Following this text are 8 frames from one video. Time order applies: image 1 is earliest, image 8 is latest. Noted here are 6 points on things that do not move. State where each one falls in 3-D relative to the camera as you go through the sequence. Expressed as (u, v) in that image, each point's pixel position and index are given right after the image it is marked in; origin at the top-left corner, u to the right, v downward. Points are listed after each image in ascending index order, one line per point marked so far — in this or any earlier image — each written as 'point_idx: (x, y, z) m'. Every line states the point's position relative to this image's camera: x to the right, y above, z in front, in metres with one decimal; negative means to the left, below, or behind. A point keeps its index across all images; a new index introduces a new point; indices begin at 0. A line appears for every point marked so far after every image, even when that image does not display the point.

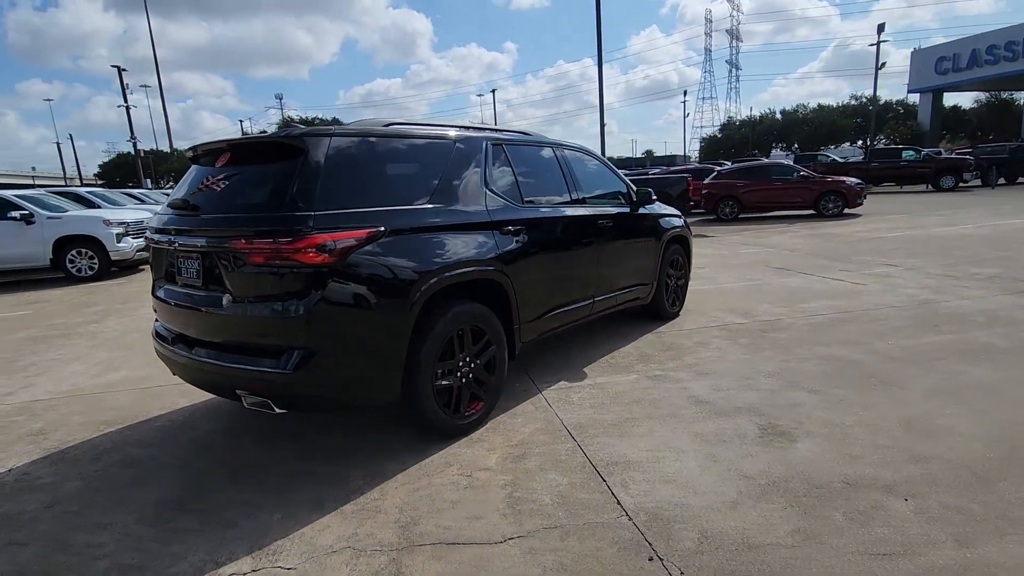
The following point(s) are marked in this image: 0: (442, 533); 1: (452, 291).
0: (-0.3, -1.2, +2.6) m
1: (-0.4, 0.0, +3.5) m
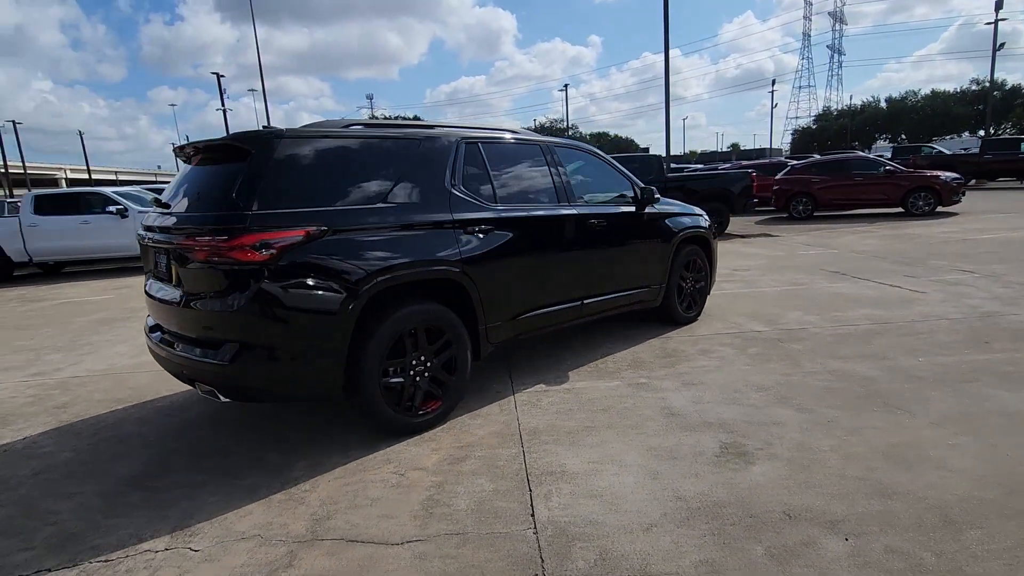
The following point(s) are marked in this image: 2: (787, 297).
0: (-0.8, -1.2, +2.6) m
1: (-0.7, 0.0, +3.6) m
2: (+3.6, -0.1, +7.1) m
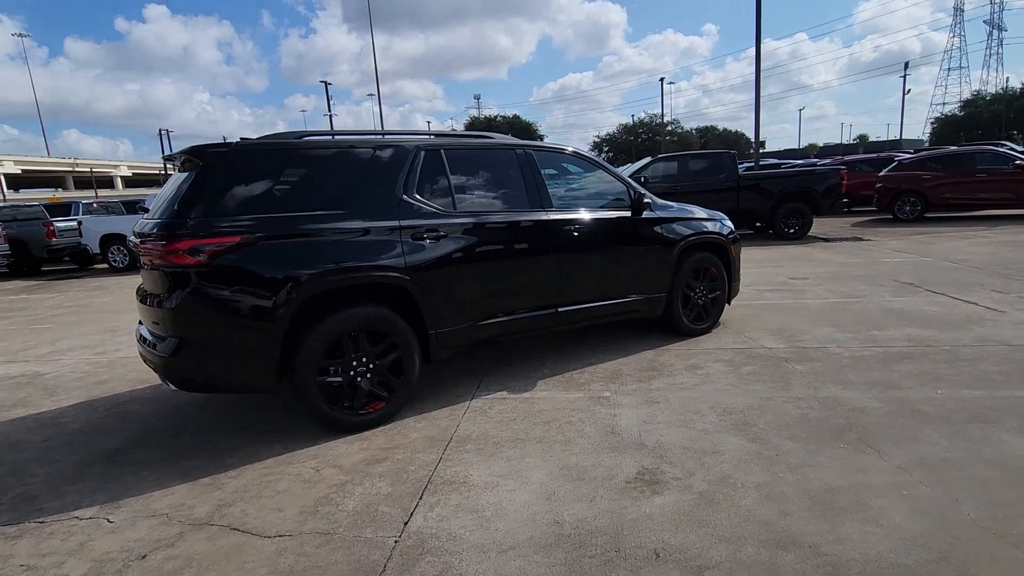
0: (-1.4, -1.2, +2.8) m
1: (-1.1, 0.0, +3.7) m
2: (+3.7, -0.3, +6.4) m
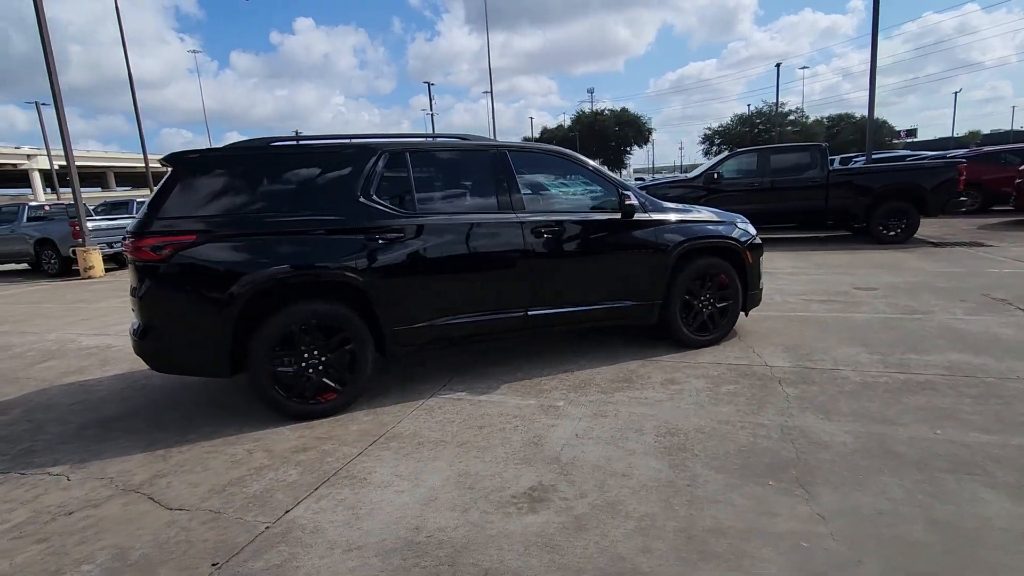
0: (-2.1, -1.2, +3.1) m
1: (-1.5, 0.0, +3.9) m
2: (+3.7, -0.4, +5.6) m
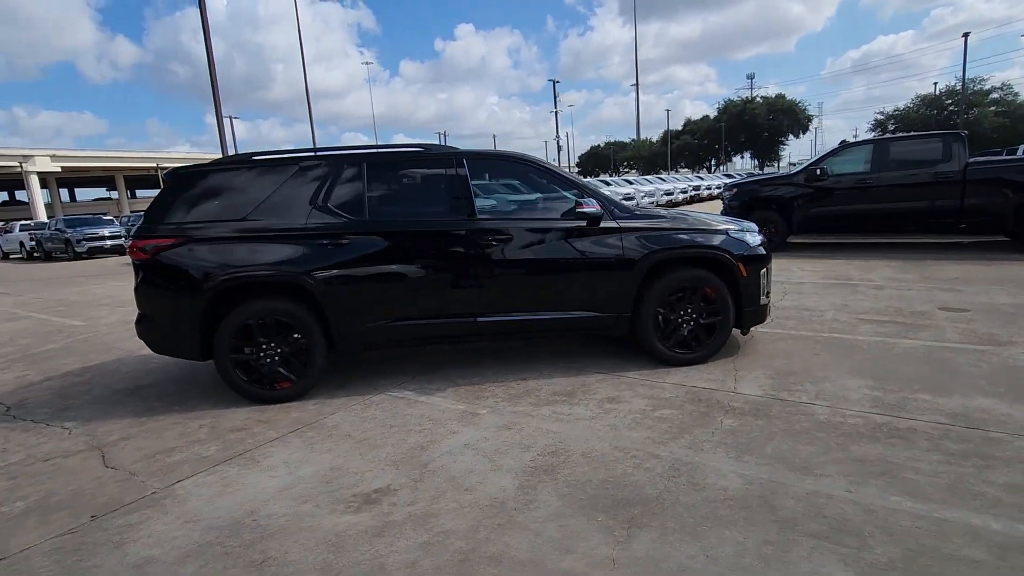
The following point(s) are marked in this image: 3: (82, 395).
0: (-2.8, -1.1, +3.8) m
1: (-2.1, 0.0, +4.4) m
2: (+3.4, -0.6, +4.7) m
3: (-4.0, -1.0, +5.0) m
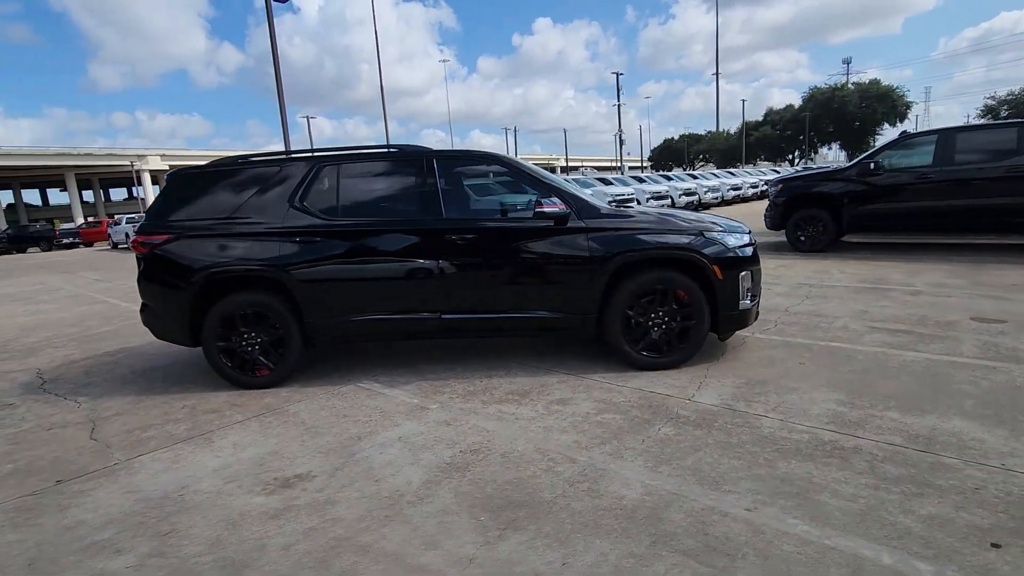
0: (-3.2, -1.1, +4.3) m
1: (-2.4, +0.1, +4.8) m
2: (+3.1, -0.7, +4.3) m
3: (-4.2, -0.9, +5.6) m
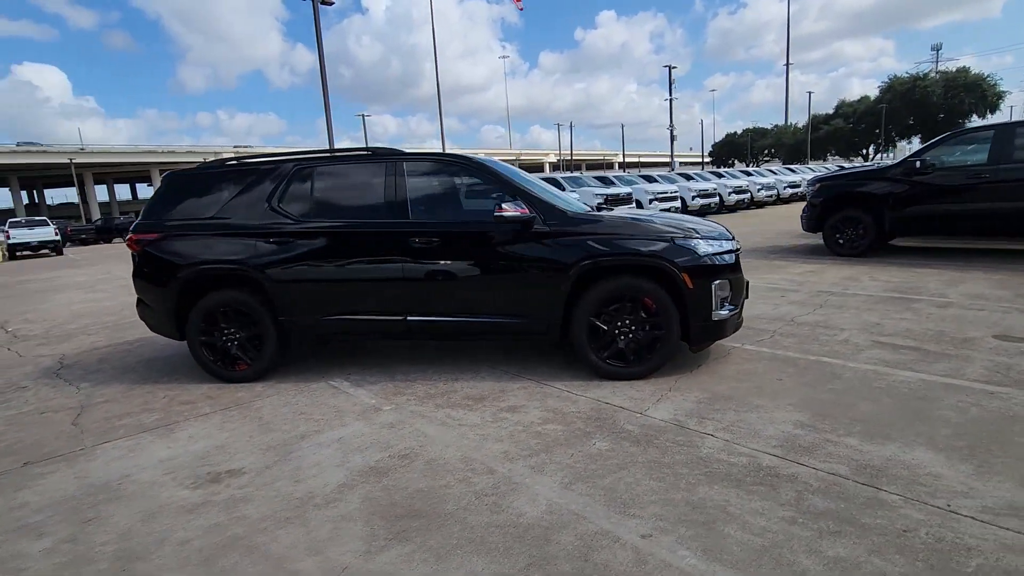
0: (-3.6, -1.0, +4.6) m
1: (-2.6, +0.1, +5.0) m
2: (+2.7, -0.8, +3.9) m
3: (-4.4, -0.8, +6.0) m
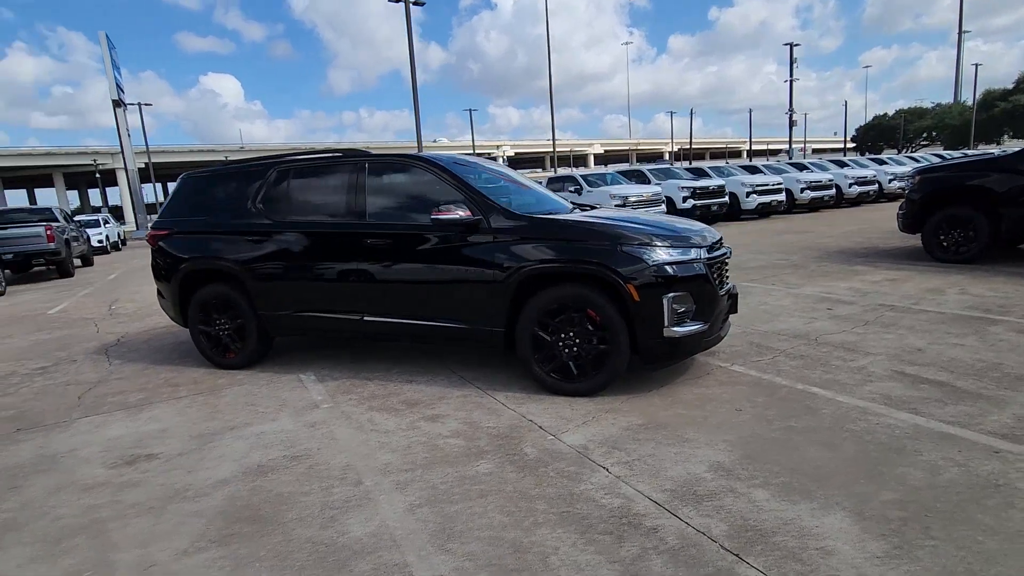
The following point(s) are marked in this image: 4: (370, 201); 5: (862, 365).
0: (-3.9, -0.9, +5.2) m
1: (-2.9, +0.1, +5.4) m
2: (+2.1, -0.9, +3.2) m
3: (-4.5, -0.7, +6.8) m
4: (-1.2, +0.8, +4.9) m
5: (+2.9, -0.6, +4.5) m
